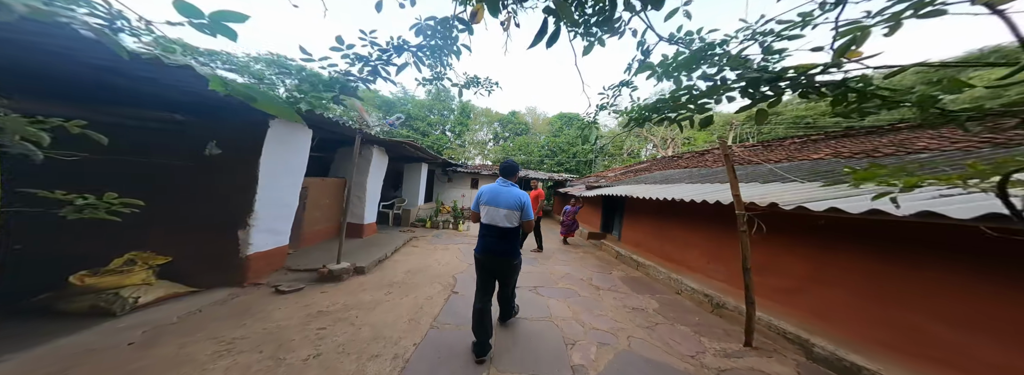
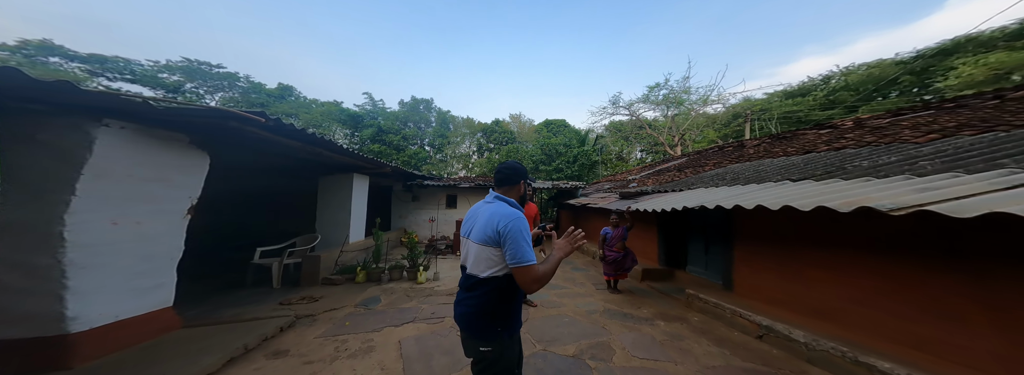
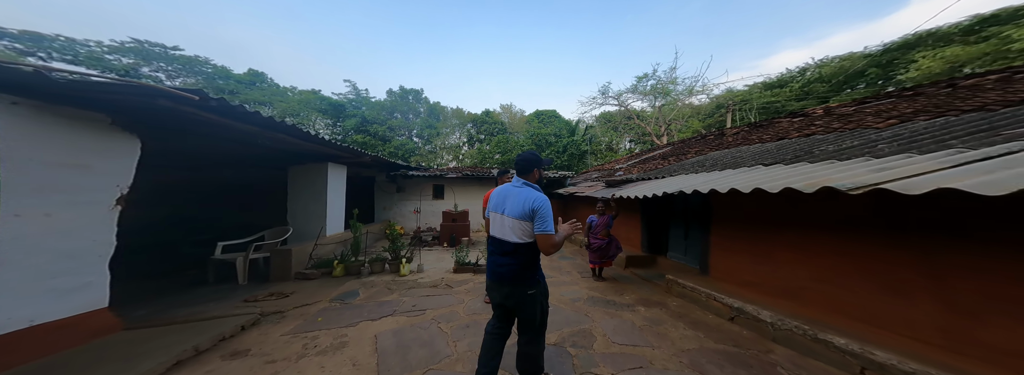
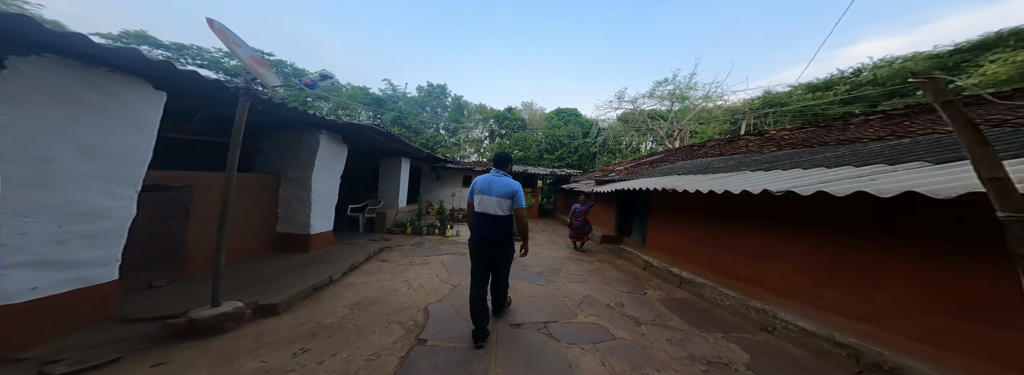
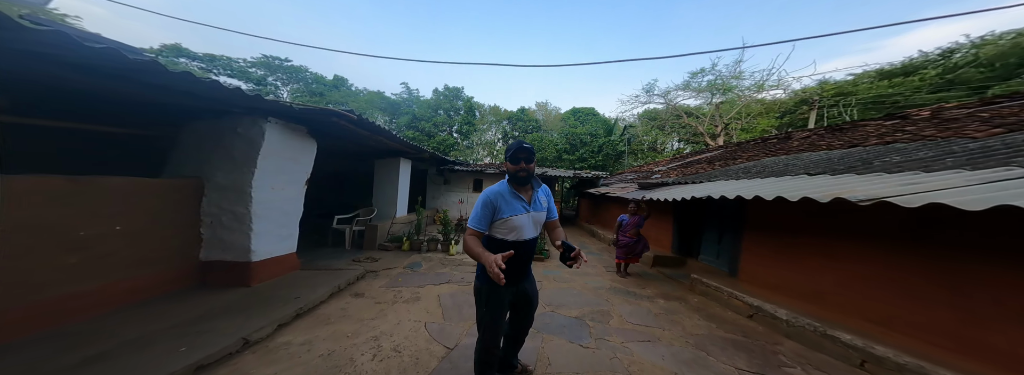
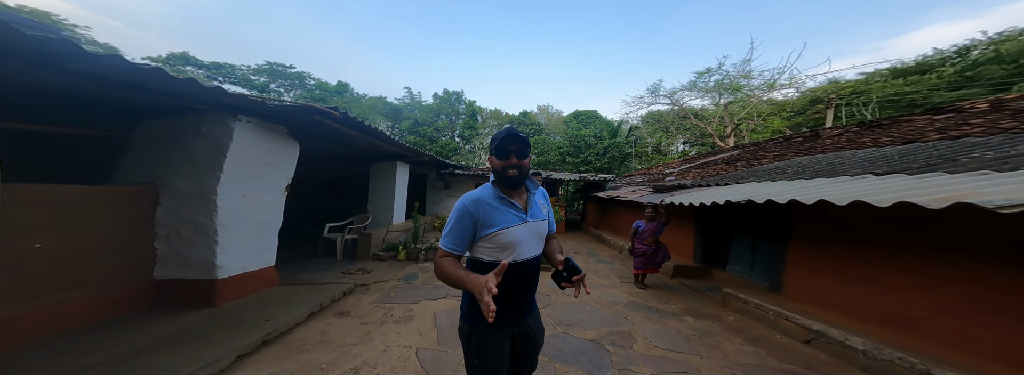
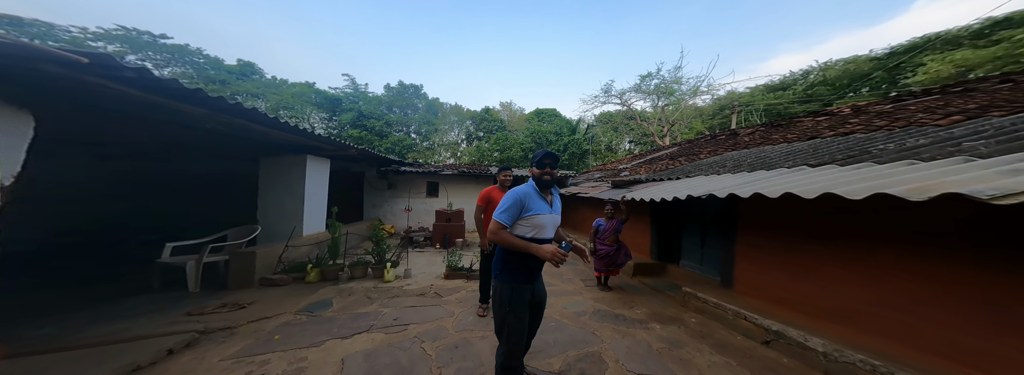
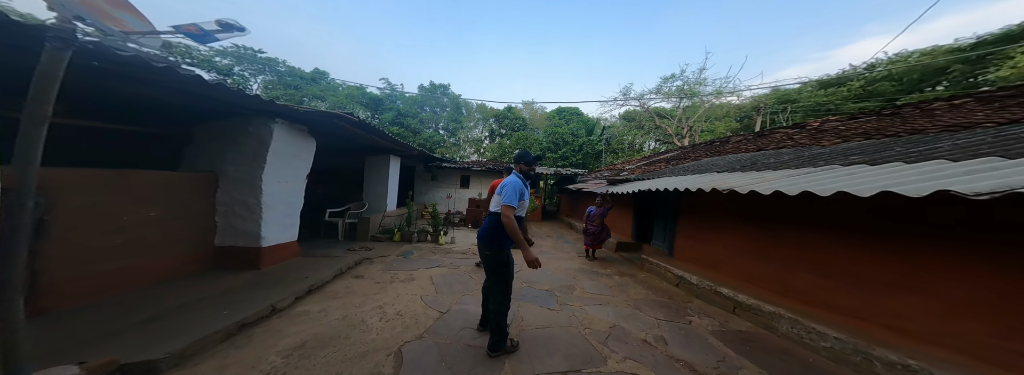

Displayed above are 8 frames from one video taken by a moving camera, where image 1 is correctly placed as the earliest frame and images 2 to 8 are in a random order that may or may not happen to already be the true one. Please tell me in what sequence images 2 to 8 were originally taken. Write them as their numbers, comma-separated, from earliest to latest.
4, 8, 5, 6, 2, 3, 7
